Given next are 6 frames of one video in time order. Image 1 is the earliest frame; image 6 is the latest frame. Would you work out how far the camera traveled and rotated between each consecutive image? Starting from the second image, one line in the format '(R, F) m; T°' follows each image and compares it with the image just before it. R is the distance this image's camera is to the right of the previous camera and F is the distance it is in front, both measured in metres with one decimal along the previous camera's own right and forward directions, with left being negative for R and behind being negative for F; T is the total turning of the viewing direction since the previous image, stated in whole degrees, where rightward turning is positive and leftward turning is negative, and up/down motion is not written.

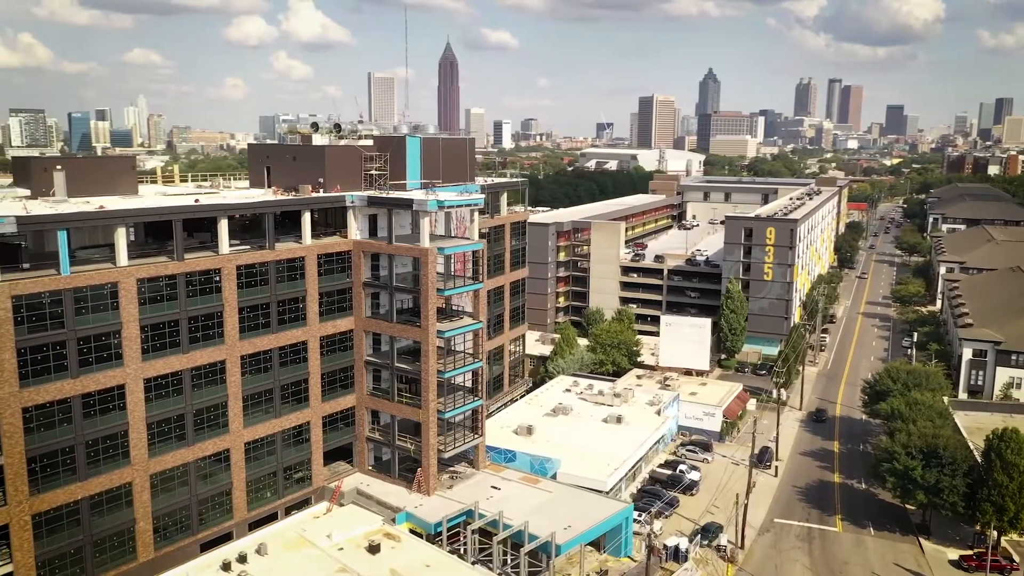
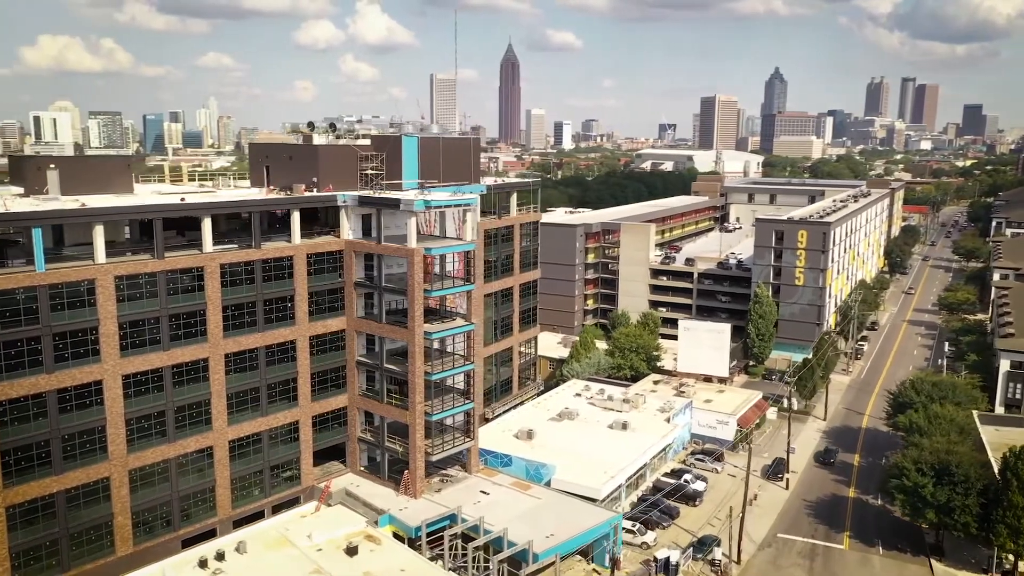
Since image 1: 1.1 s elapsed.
(+3.9, +1.0) m; -4°
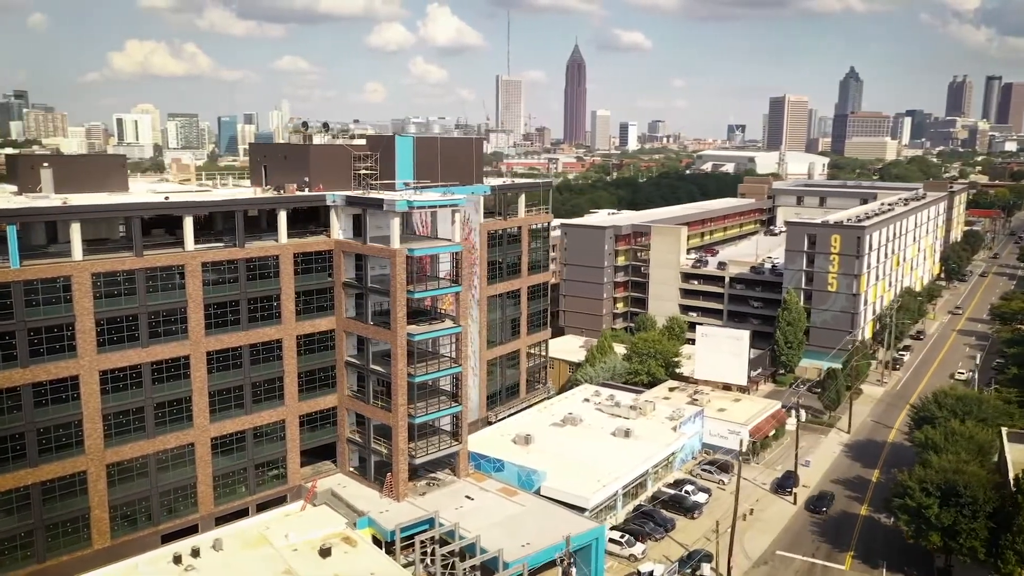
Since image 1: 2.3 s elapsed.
(+4.2, +1.1) m; -4°
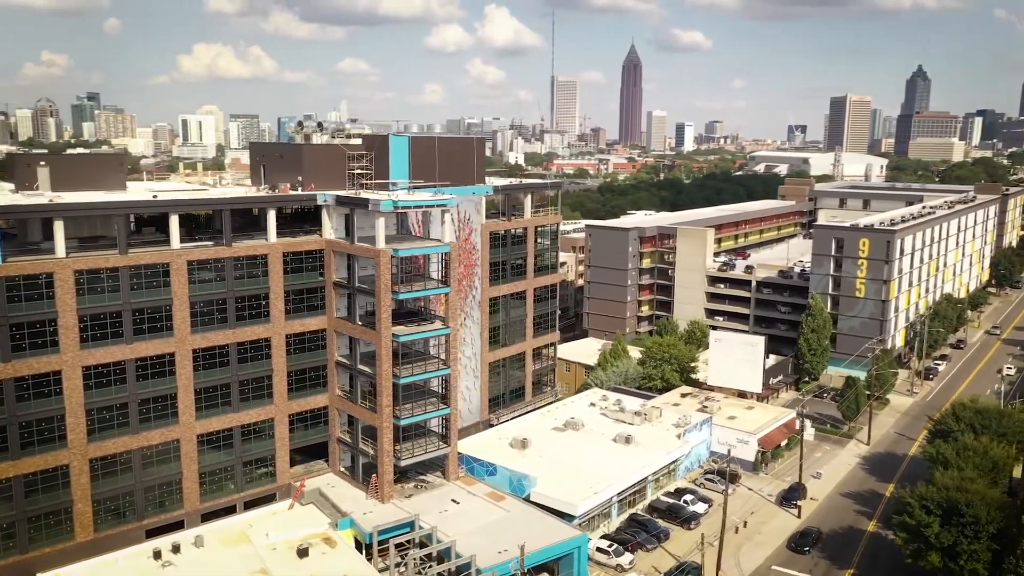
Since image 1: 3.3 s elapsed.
(+3.6, +0.9) m; -3°
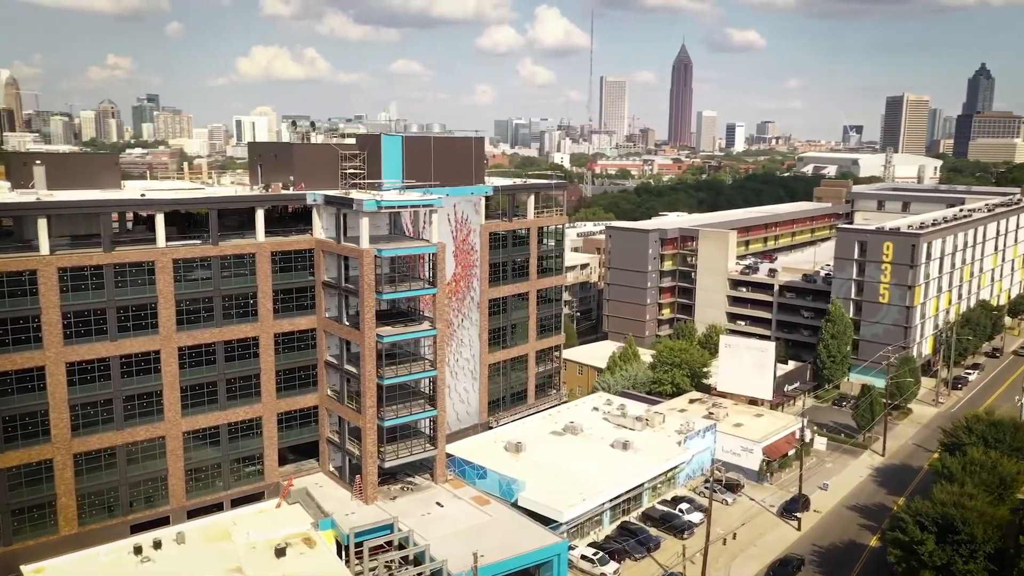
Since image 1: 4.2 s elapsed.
(+3.3, +0.7) m; -3°
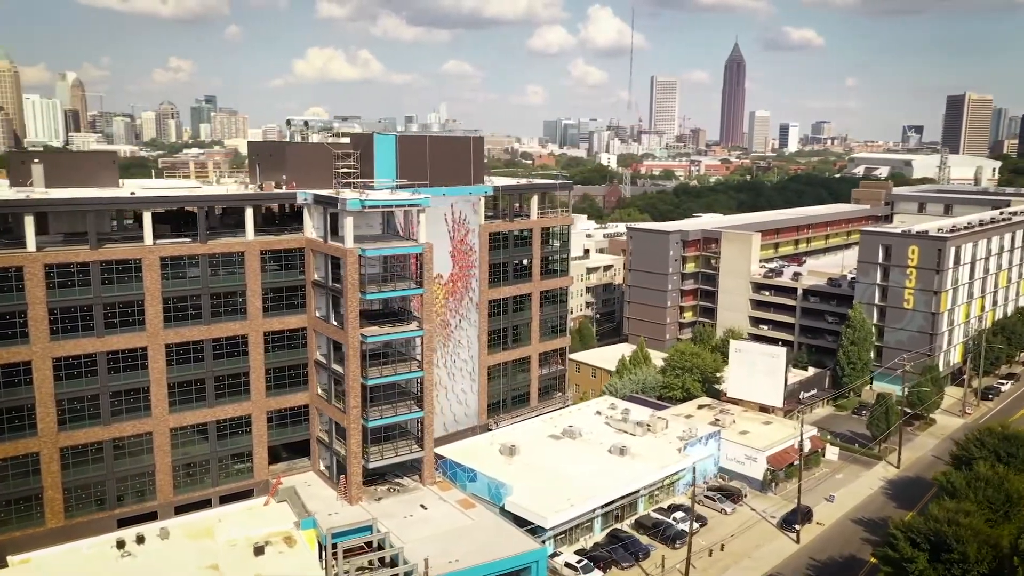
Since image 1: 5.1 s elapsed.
(+3.3, +0.7) m; -3°
